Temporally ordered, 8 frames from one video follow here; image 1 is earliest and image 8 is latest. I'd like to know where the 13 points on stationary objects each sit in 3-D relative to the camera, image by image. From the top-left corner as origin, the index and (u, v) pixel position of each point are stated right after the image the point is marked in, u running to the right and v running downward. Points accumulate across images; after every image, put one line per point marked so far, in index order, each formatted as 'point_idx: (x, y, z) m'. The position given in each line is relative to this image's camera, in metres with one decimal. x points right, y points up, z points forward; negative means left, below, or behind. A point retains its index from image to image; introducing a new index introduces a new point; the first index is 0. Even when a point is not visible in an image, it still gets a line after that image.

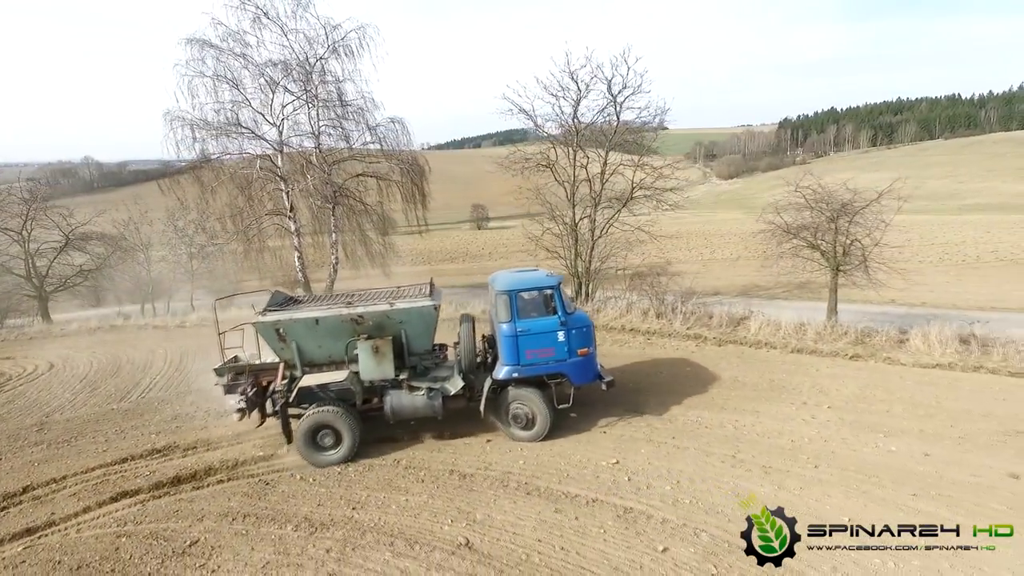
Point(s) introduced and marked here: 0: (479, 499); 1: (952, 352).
0: (-0.4, -2.2, +6.3) m
1: (+6.9, -1.0, +9.7) m
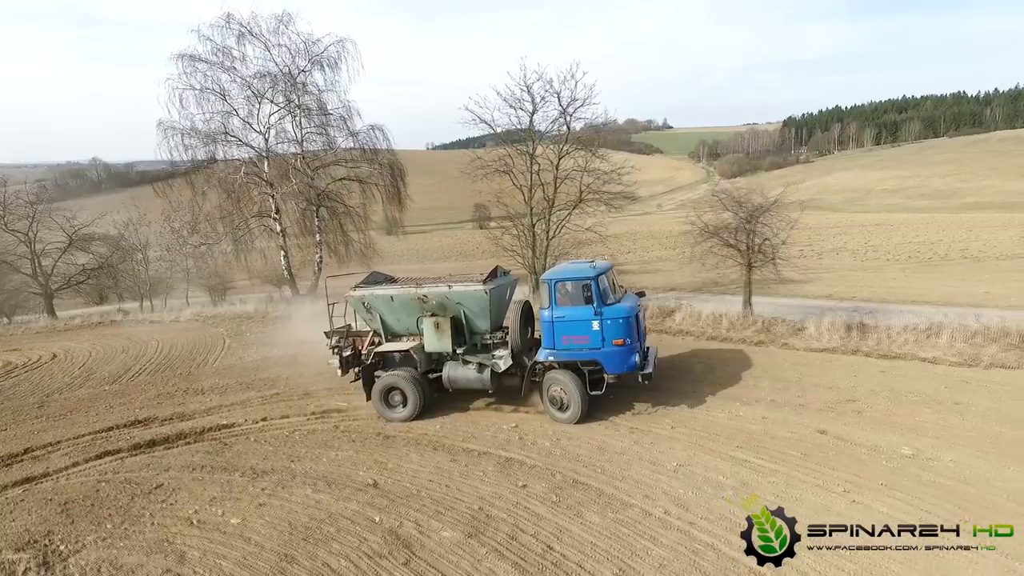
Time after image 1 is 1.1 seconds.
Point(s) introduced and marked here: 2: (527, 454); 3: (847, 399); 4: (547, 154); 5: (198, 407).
0: (-1.5, -2.1, +7.7) m
1: (+5.8, -0.9, +11.0) m
2: (+0.2, -2.0, +7.4) m
3: (+4.4, -1.5, +8.2) m
4: (+0.9, +3.7, +16.5) m
5: (-5.4, -2.0, +10.5) m
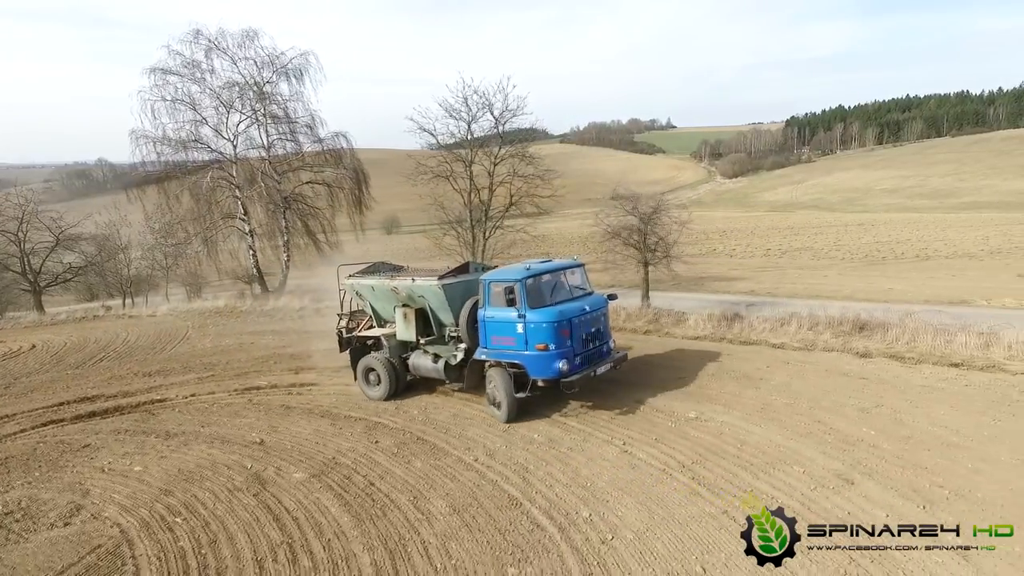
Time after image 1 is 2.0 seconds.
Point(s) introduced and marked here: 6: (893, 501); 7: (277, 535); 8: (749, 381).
0: (-3.4, -2.0, +9.2) m
1: (+3.9, -0.8, +12.4) m
2: (-1.7, -1.9, +8.8) m
3: (+2.5, -1.4, +9.6) m
4: (-0.9, +3.8, +17.9) m
5: (-7.3, -1.9, +11.9) m
6: (+3.5, -1.9, +5.6) m
7: (-2.3, -2.3, +5.9) m
8: (+3.5, -1.4, +9.1) m
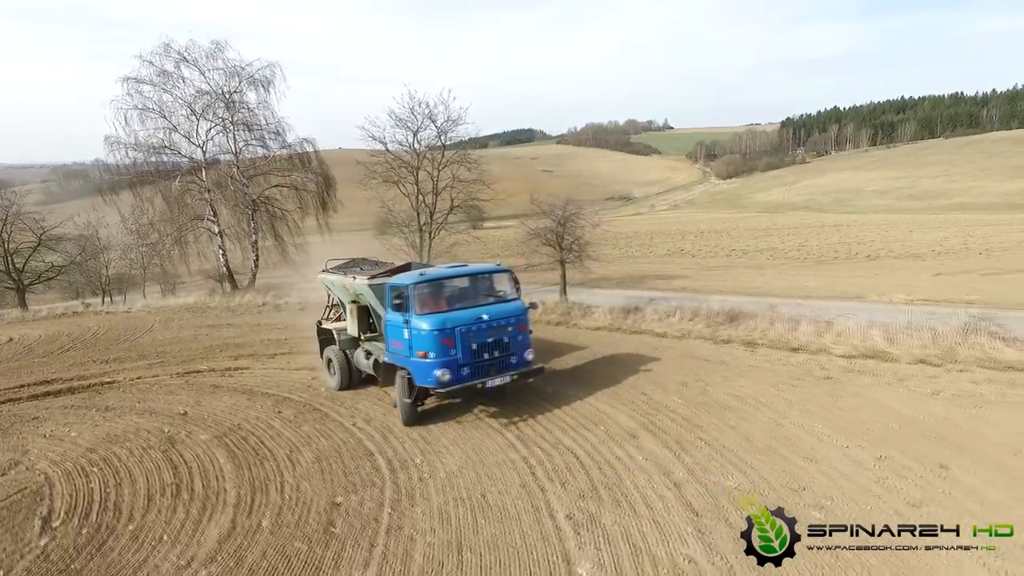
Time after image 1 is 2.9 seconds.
0: (-5.2, -1.9, +10.5) m
1: (+2.1, -0.7, +13.8) m
2: (-3.5, -1.8, +10.2) m
3: (+0.7, -1.3, +11.0) m
4: (-2.7, +3.9, +19.3) m
5: (-9.1, -1.8, +13.3) m
6: (+1.7, -1.8, +7.0) m
7: (-4.1, -2.2, +7.3) m
8: (+1.7, -1.3, +10.5) m
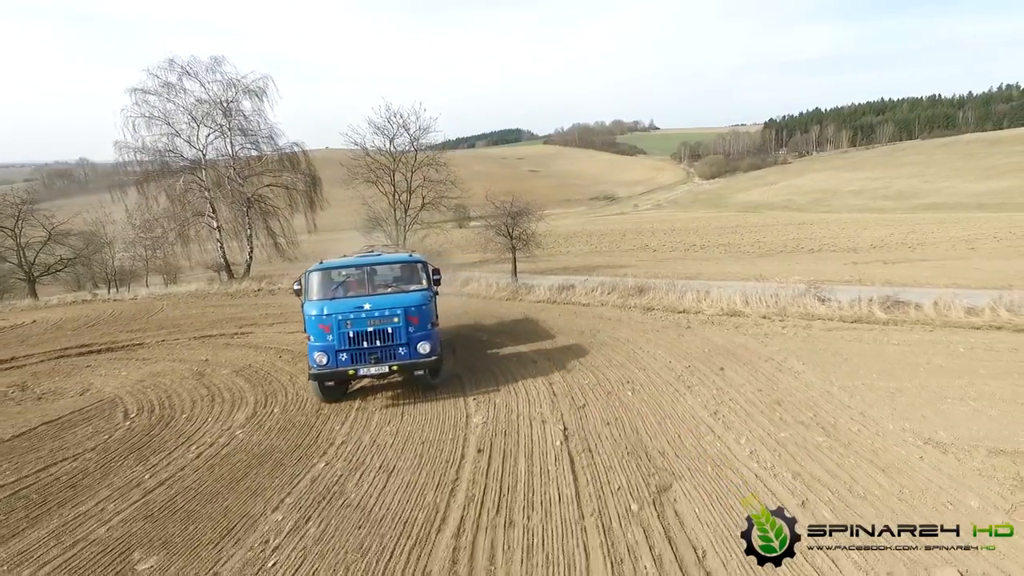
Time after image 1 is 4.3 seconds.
0: (-6.3, -1.4, +13.5) m
1: (+0.9, -0.2, +16.9) m
2: (-4.6, -1.3, +13.1) m
3: (-0.4, -0.8, +14.0) m
4: (-4.0, +4.4, +22.2) m
5: (-10.3, -1.3, +16.2) m
6: (+0.6, -1.3, +10.0) m
7: (-5.1, -1.7, +10.2) m
8: (+0.6, -0.8, +13.5) m
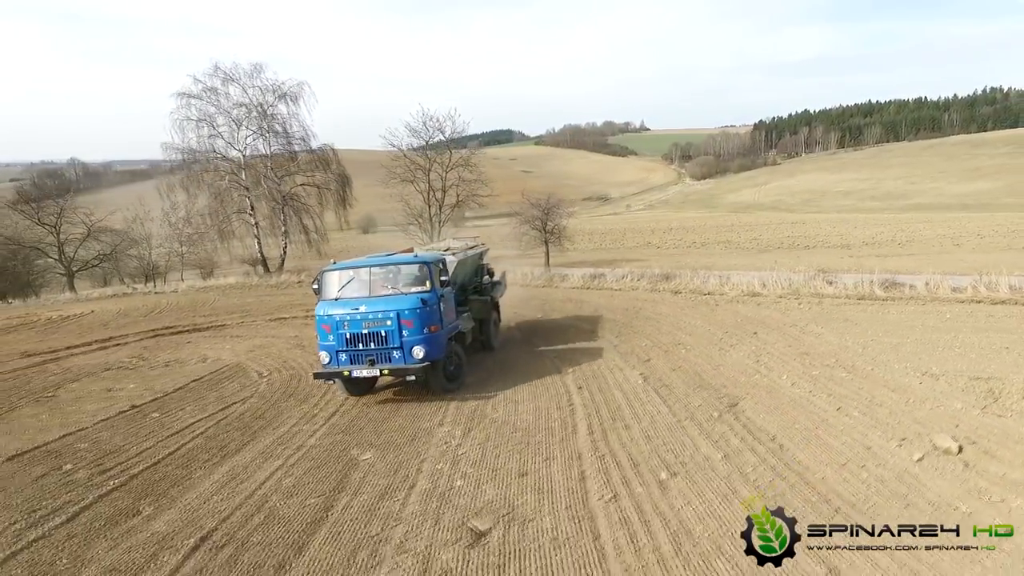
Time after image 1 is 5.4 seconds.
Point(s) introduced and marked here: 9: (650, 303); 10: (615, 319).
0: (-5.1, -1.0, +15.3) m
1: (+2.1, +0.2, +18.8) m
2: (-3.4, -0.9, +15.0) m
3: (+0.8, -0.5, +15.9) m
4: (-2.9, +4.7, +24.1) m
5: (-9.1, -1.0, +17.9) m
6: (+1.8, -0.9, +12.0) m
7: (-3.9, -1.4, +12.1) m
8: (+1.7, -0.4, +15.4) m
9: (+3.3, -0.4, +14.5) m
10: (+2.2, -0.7, +13.2) m
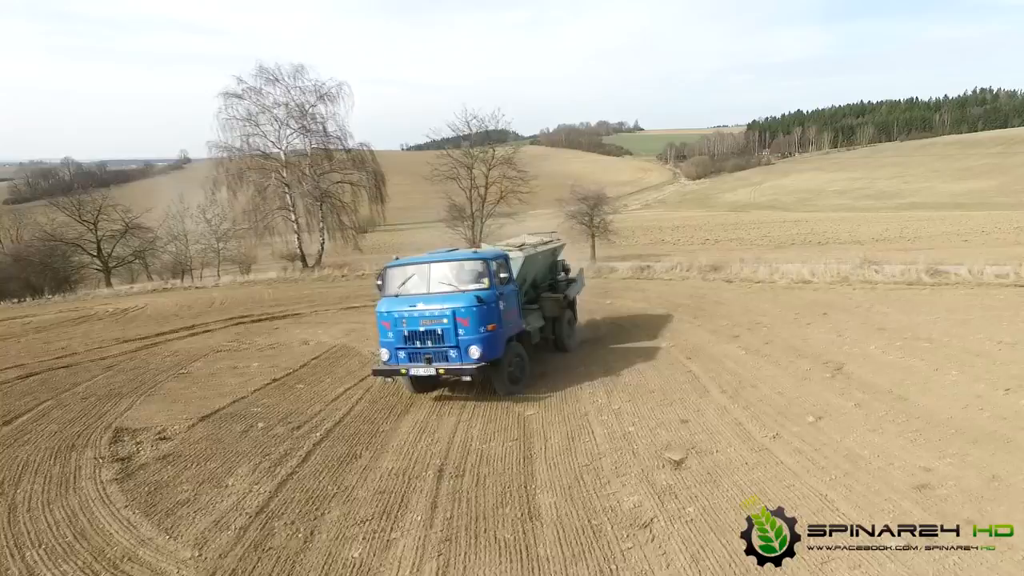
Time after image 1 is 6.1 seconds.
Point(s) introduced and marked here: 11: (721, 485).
0: (-3.4, -0.7, +16.3) m
1: (+3.8, +0.5, +19.8) m
2: (-1.7, -0.7, +16.0) m
3: (+2.5, -0.2, +17.0) m
4: (-1.3, +5.0, +25.1) m
5: (-7.4, -0.7, +18.9) m
6: (+3.6, -0.6, +13.0) m
7: (-2.1, -1.1, +13.0) m
8: (+3.5, -0.1, +16.5) m
9: (+5.0, -0.1, +15.5) m
10: (+4.0, -0.4, +14.3) m
11: (+1.9, -1.7, +5.4) m
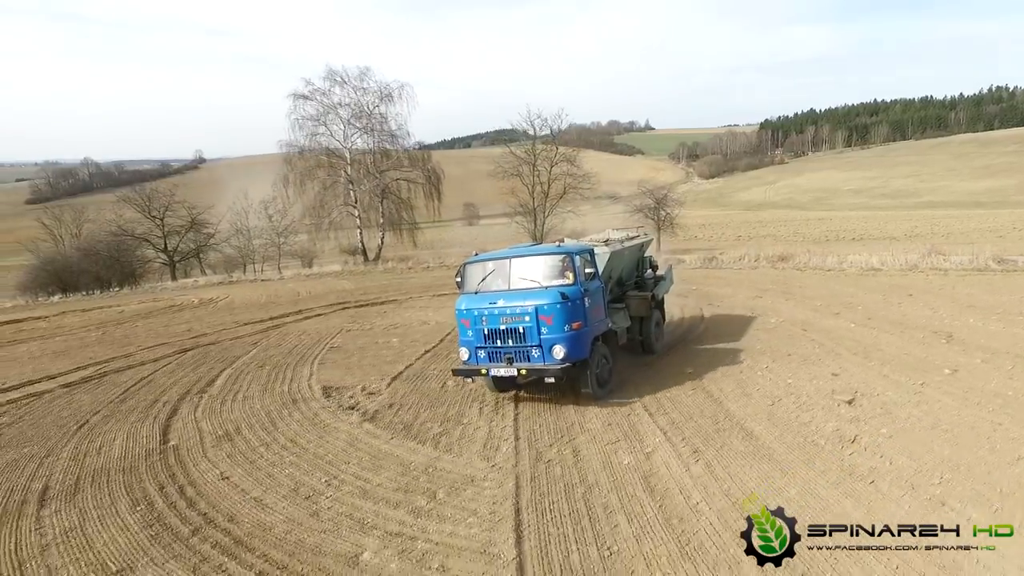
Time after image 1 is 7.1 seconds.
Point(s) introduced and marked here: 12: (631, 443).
0: (-0.9, -0.4, +17.6) m
1: (+6.4, +0.9, +21.1) m
2: (+0.8, -0.3, +17.2) m
3: (+5.0, +0.2, +18.2) m
4: (+1.3, +5.4, +26.4) m
5: (-4.9, -0.3, +20.2) m
6: (+6.1, -0.3, +14.2) m
7: (+0.4, -0.7, +14.3) m
8: (+6.0, +0.2, +17.7) m
9: (+7.5, +0.3, +16.7) m
10: (+6.5, 0.0, +15.5) m
11: (+4.2, -1.4, +6.6) m
12: (+1.3, -1.6, +6.5) m
